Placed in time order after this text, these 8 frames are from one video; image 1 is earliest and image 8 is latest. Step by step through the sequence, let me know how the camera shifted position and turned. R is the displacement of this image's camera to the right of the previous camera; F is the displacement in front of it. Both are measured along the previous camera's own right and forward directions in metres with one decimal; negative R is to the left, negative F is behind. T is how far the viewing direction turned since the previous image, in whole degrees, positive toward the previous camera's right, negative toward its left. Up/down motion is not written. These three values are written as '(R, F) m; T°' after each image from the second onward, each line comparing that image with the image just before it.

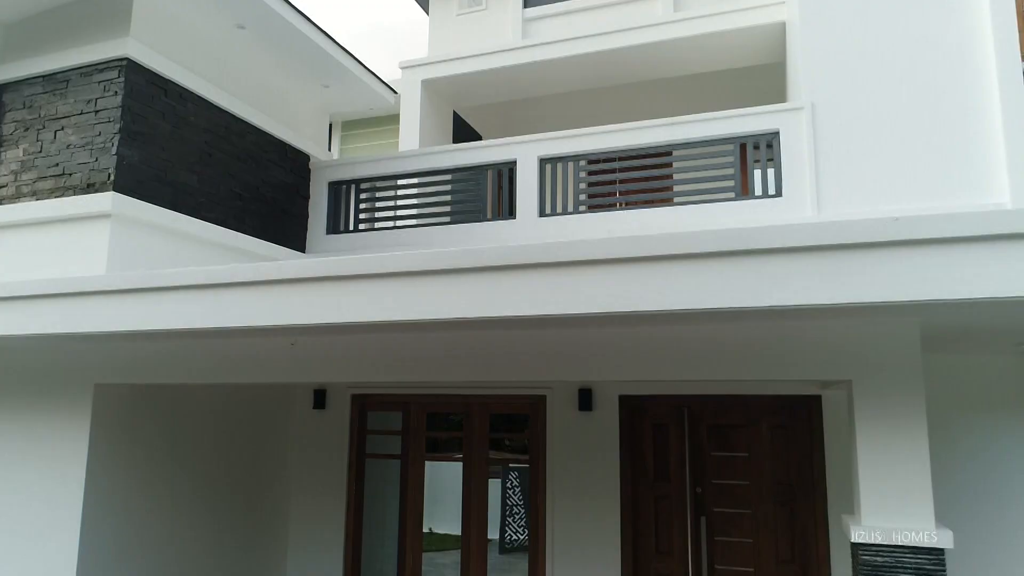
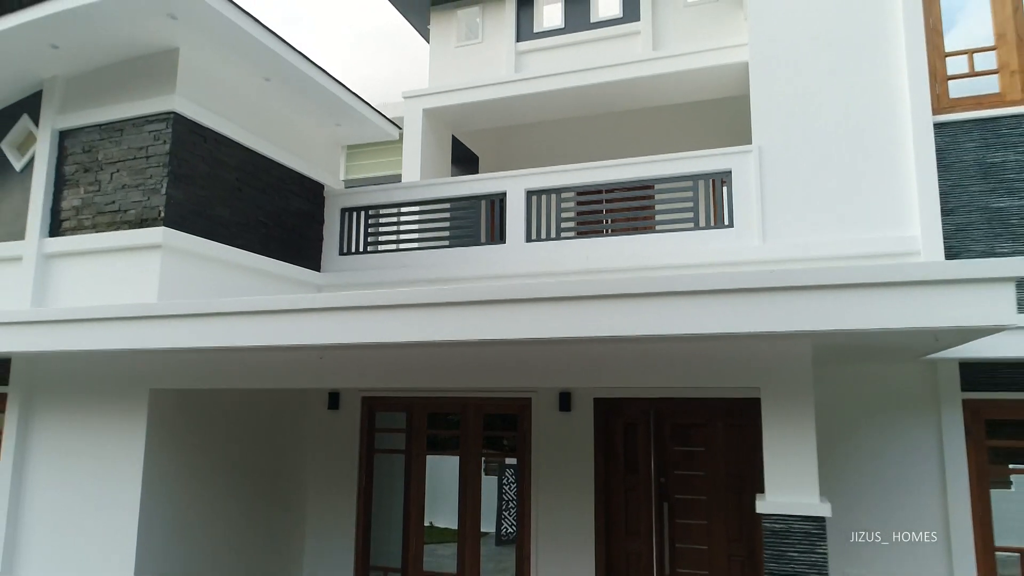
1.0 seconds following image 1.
(+0.1, -0.8) m; 0°
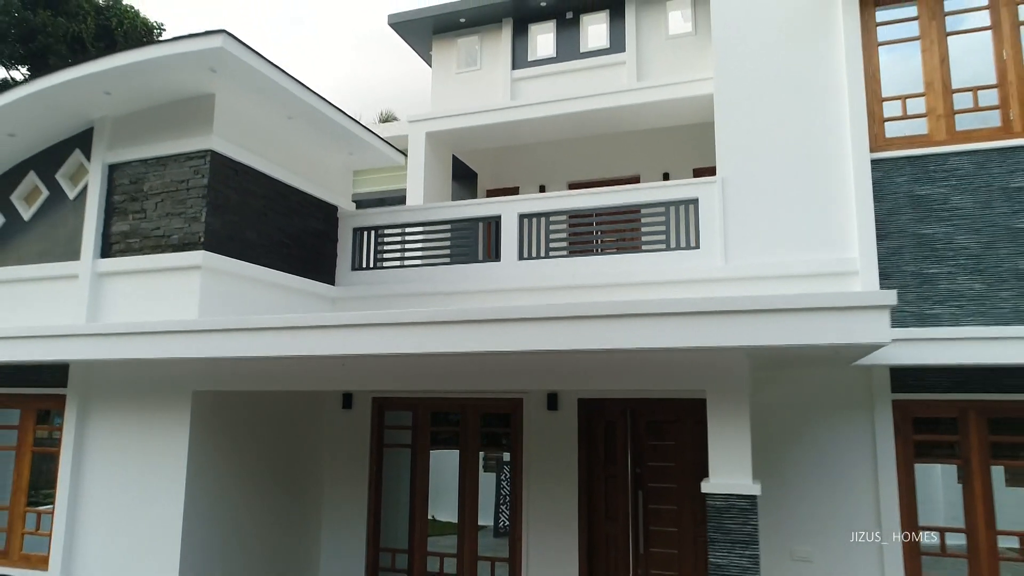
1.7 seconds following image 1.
(0.0, -0.8) m; 0°
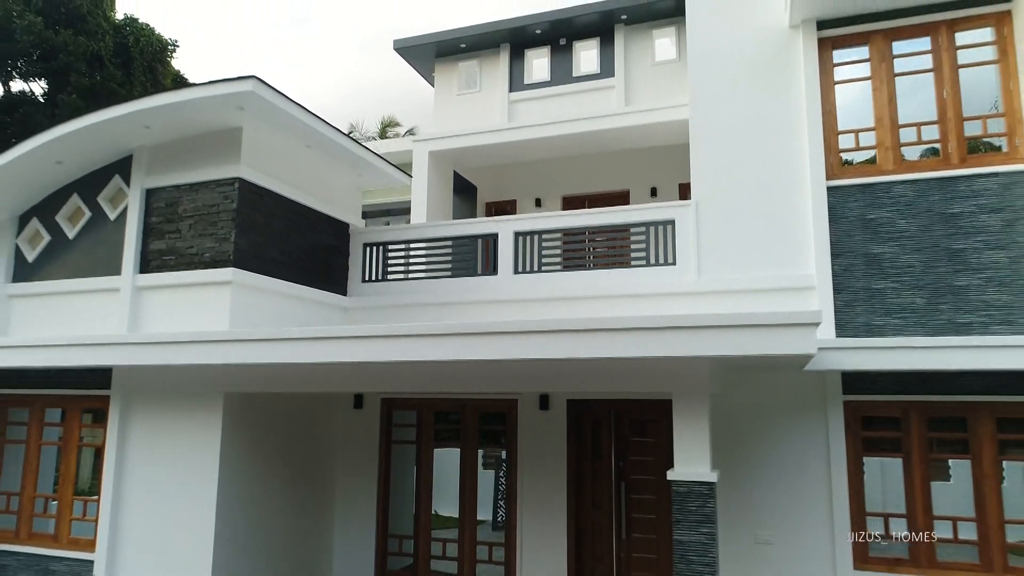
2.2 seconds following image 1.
(0.0, -0.7) m; 0°
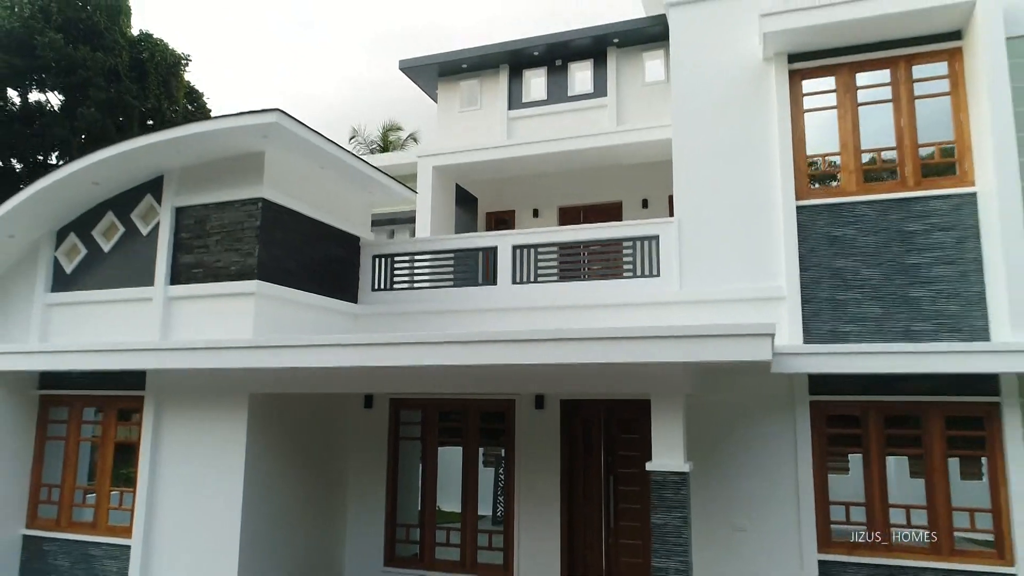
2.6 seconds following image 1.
(0.0, -0.7) m; 0°
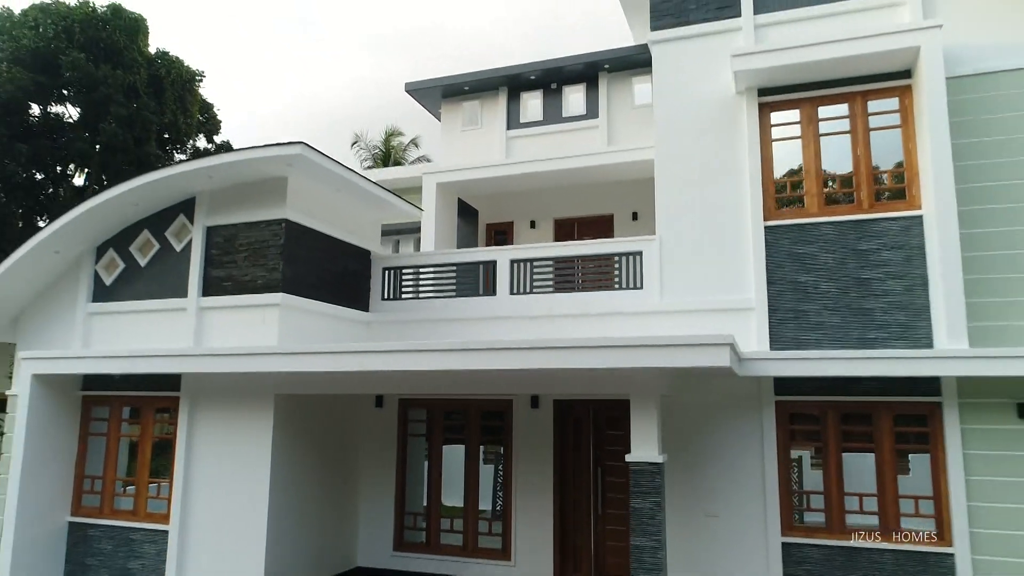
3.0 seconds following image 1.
(0.0, -0.8) m; 0°
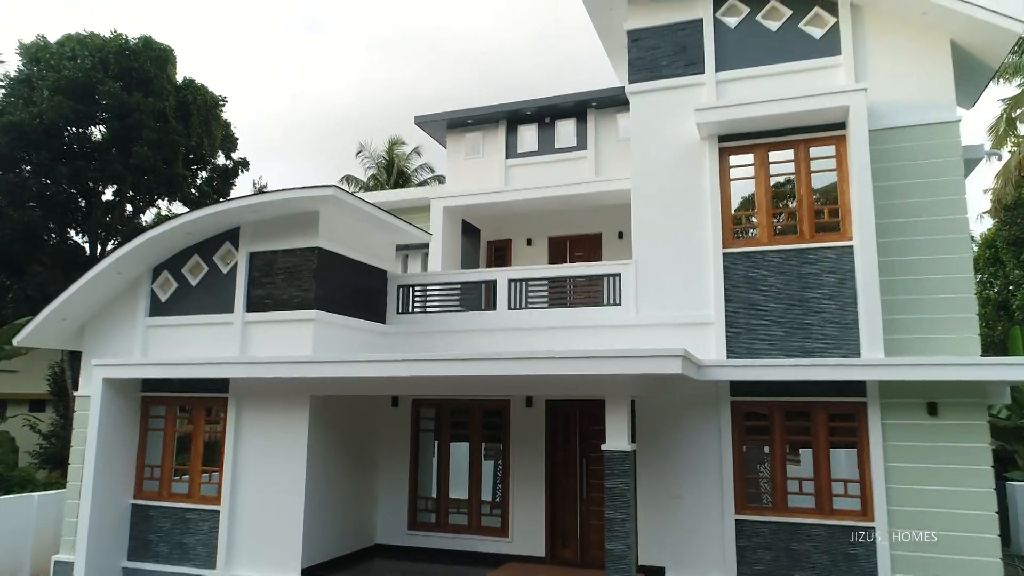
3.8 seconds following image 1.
(0.0, -1.5) m; 0°
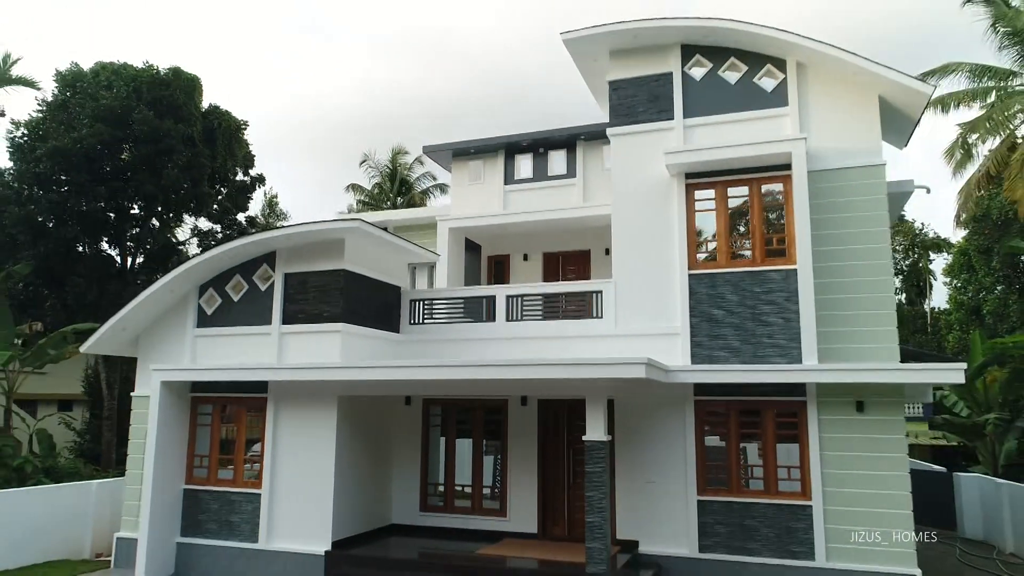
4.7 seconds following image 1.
(0.0, -1.7) m; 0°
